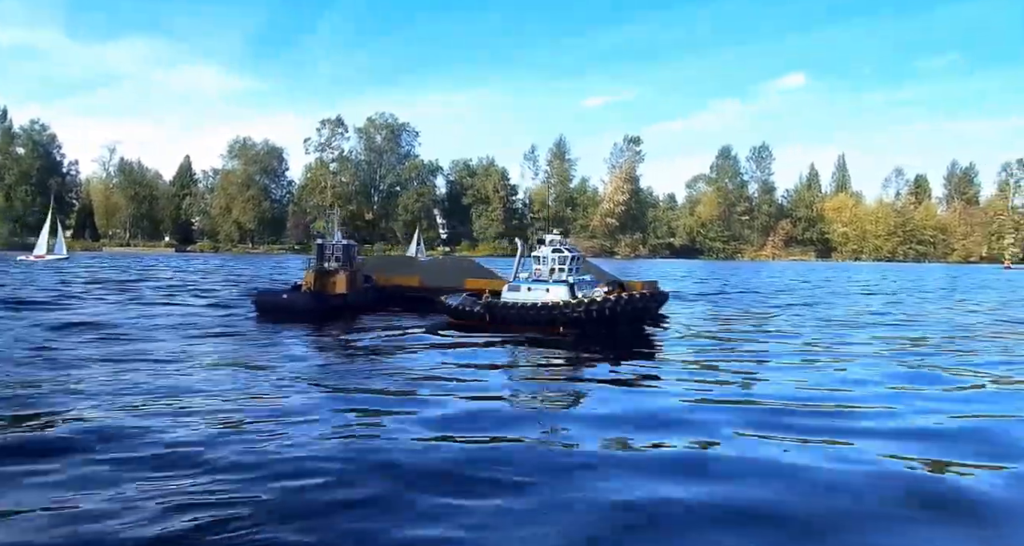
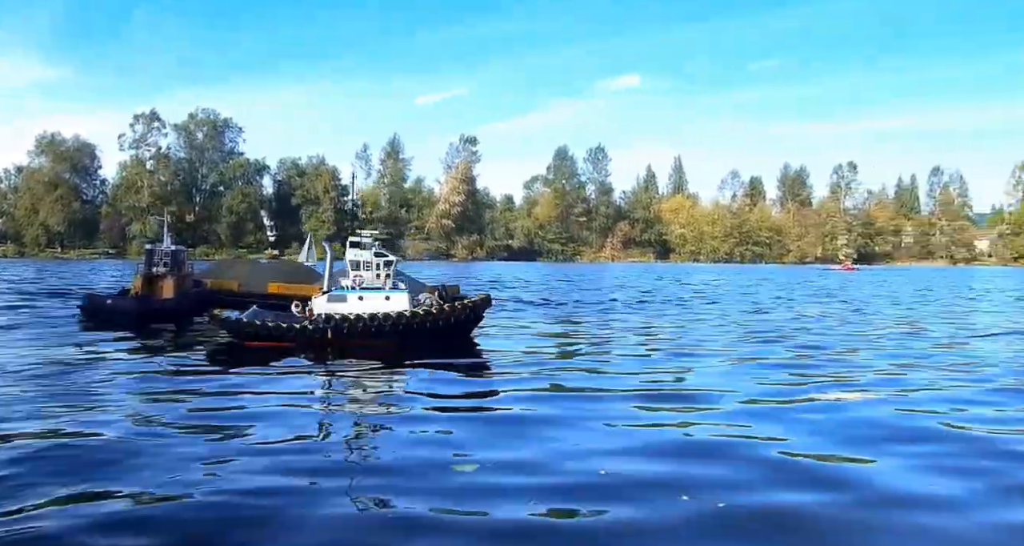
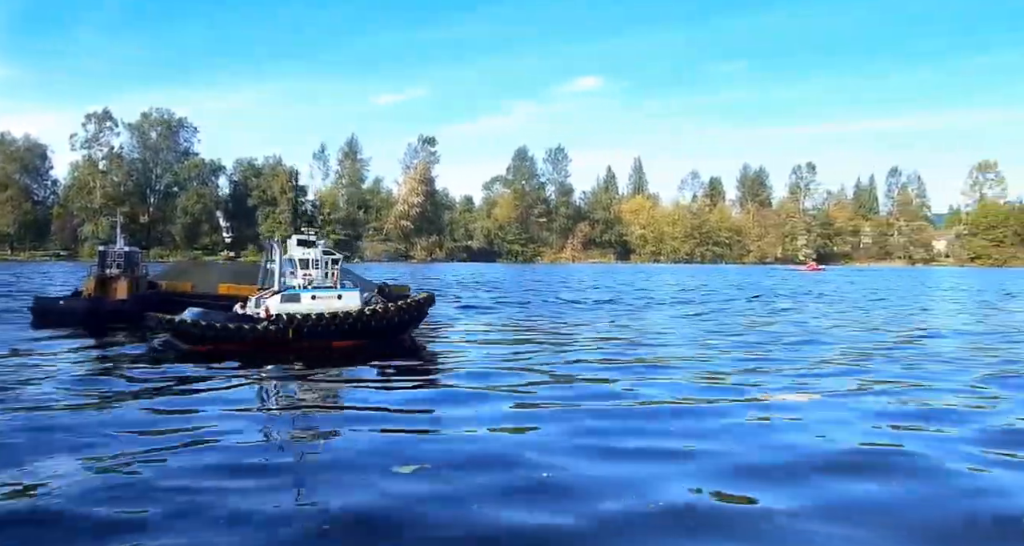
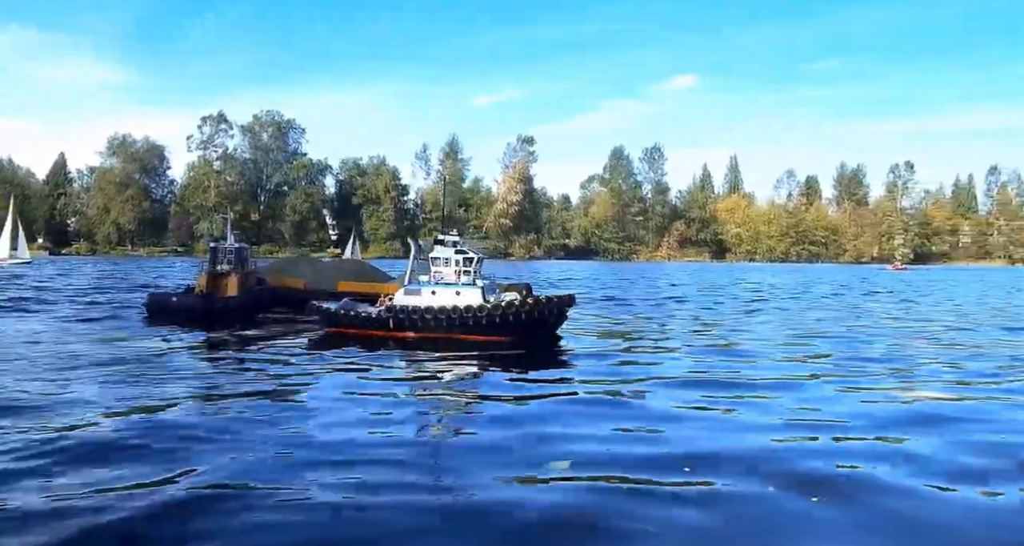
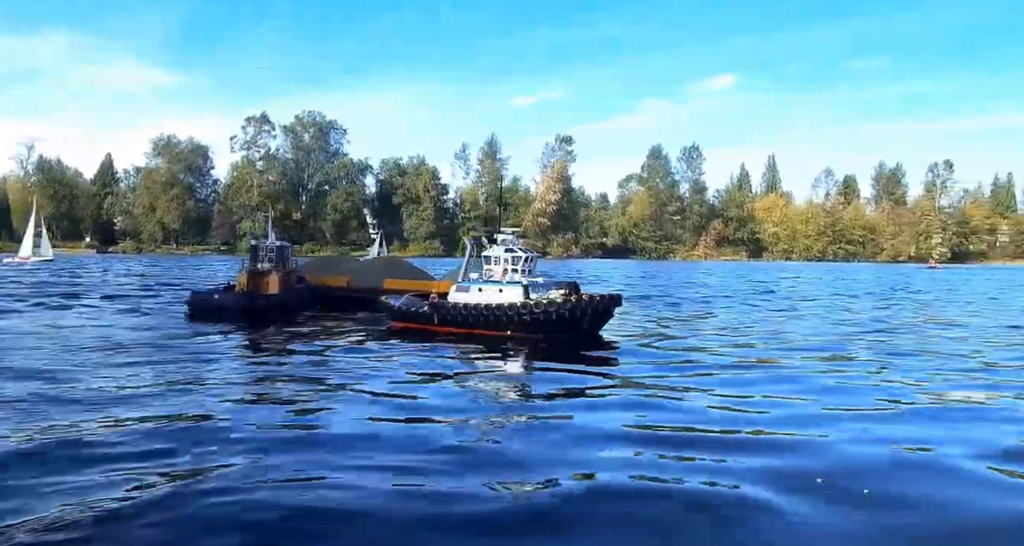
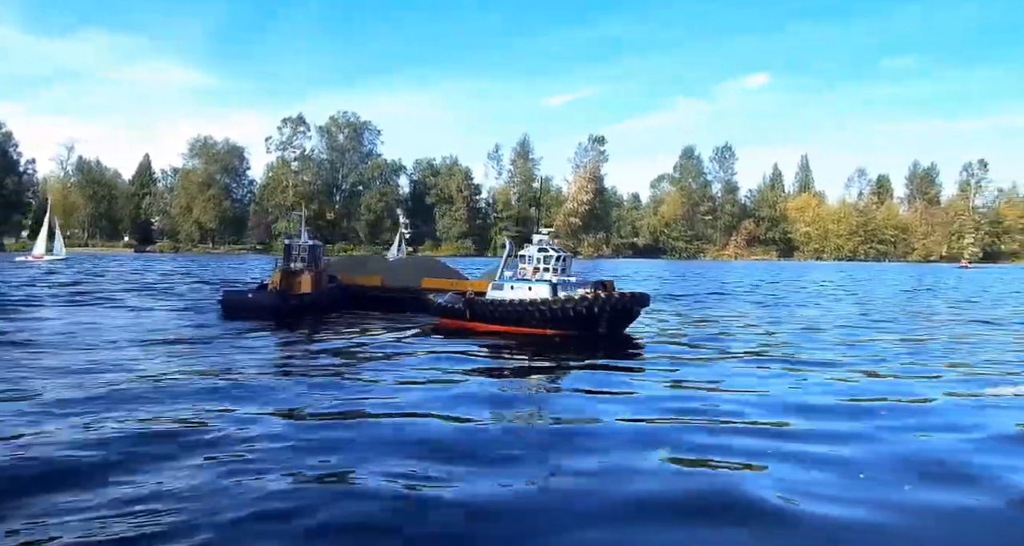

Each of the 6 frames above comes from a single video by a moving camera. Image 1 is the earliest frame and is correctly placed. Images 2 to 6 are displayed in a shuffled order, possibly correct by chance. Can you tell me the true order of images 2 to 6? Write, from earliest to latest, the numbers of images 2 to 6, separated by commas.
6, 5, 4, 2, 3
